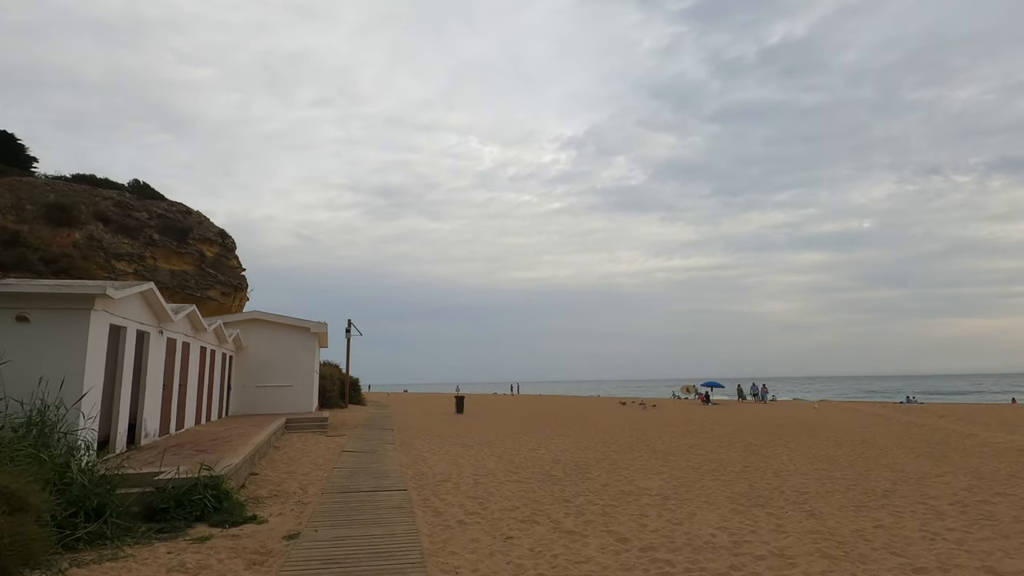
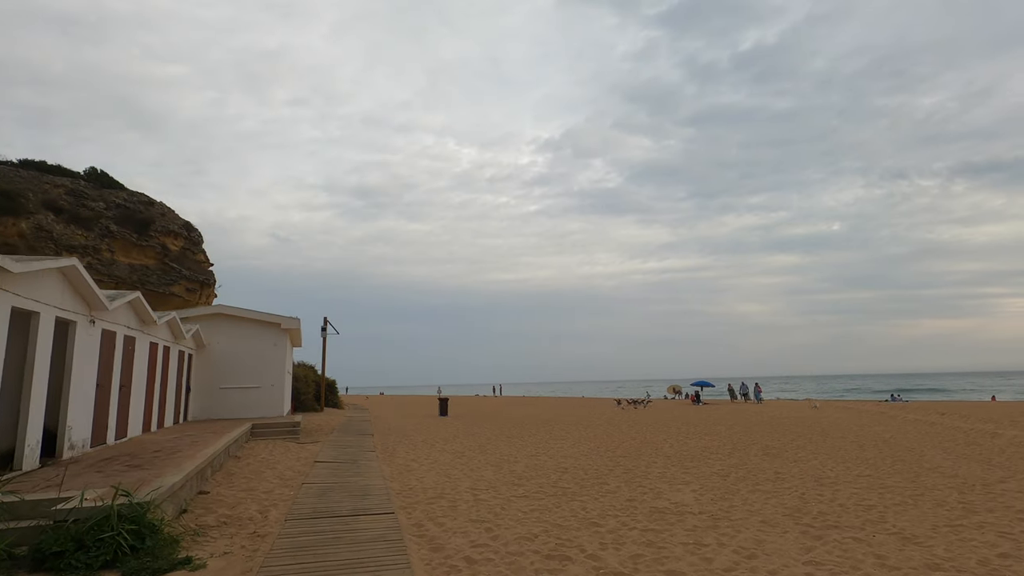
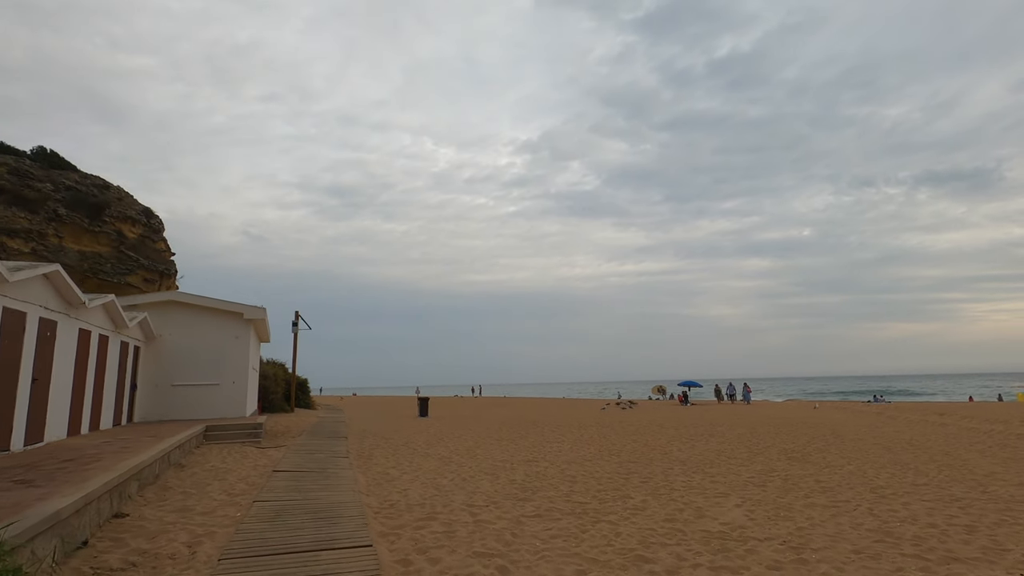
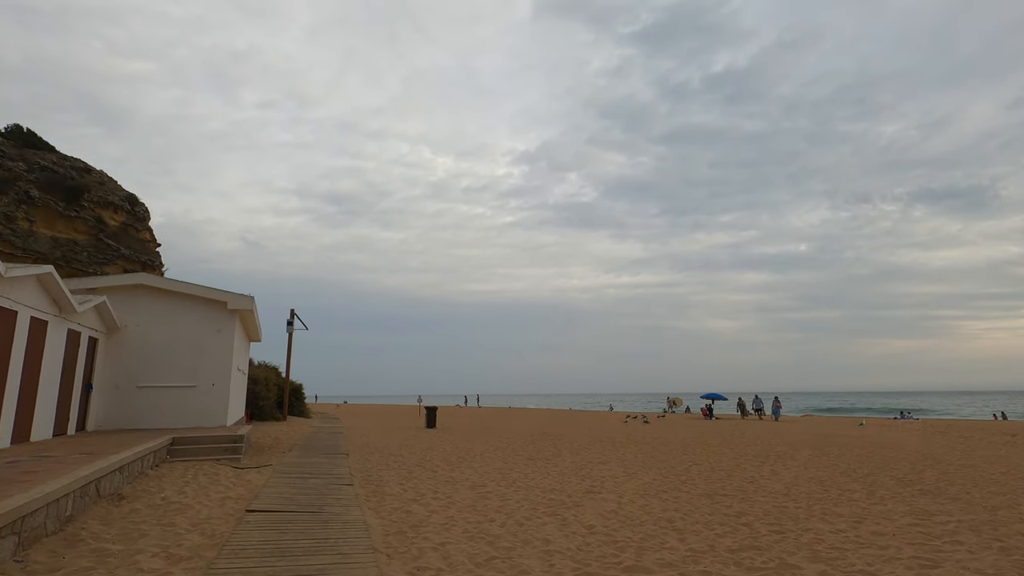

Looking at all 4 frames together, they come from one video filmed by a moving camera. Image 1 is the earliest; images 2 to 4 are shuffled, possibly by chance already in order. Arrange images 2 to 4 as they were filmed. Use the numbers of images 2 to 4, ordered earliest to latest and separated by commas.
2, 3, 4
